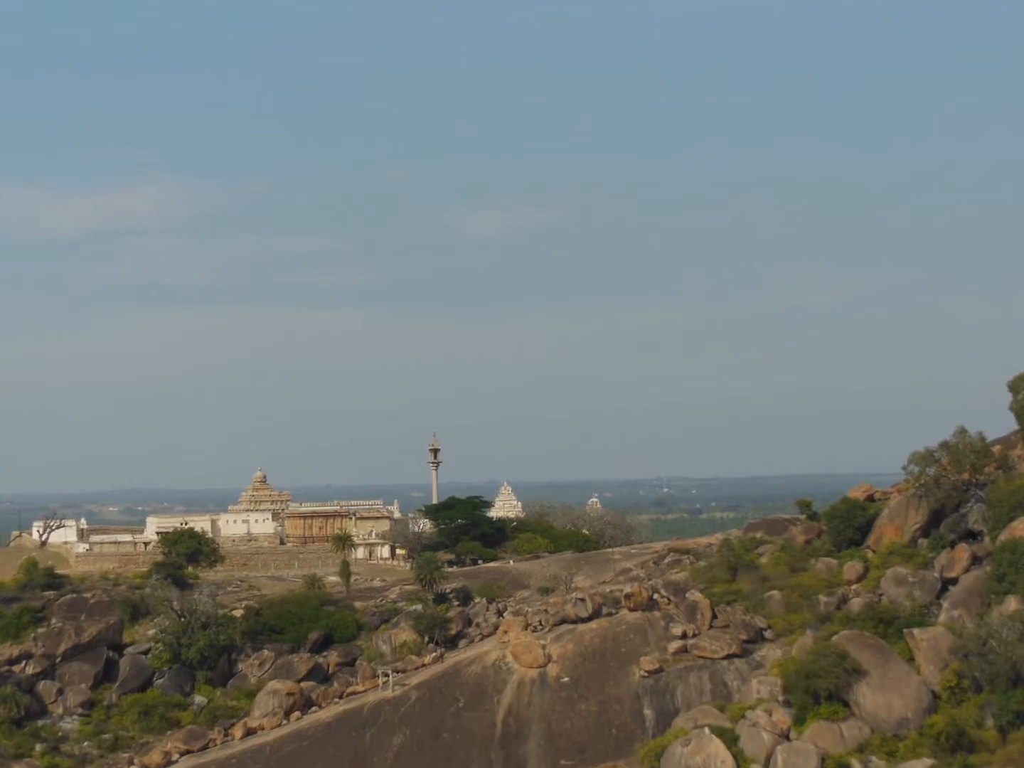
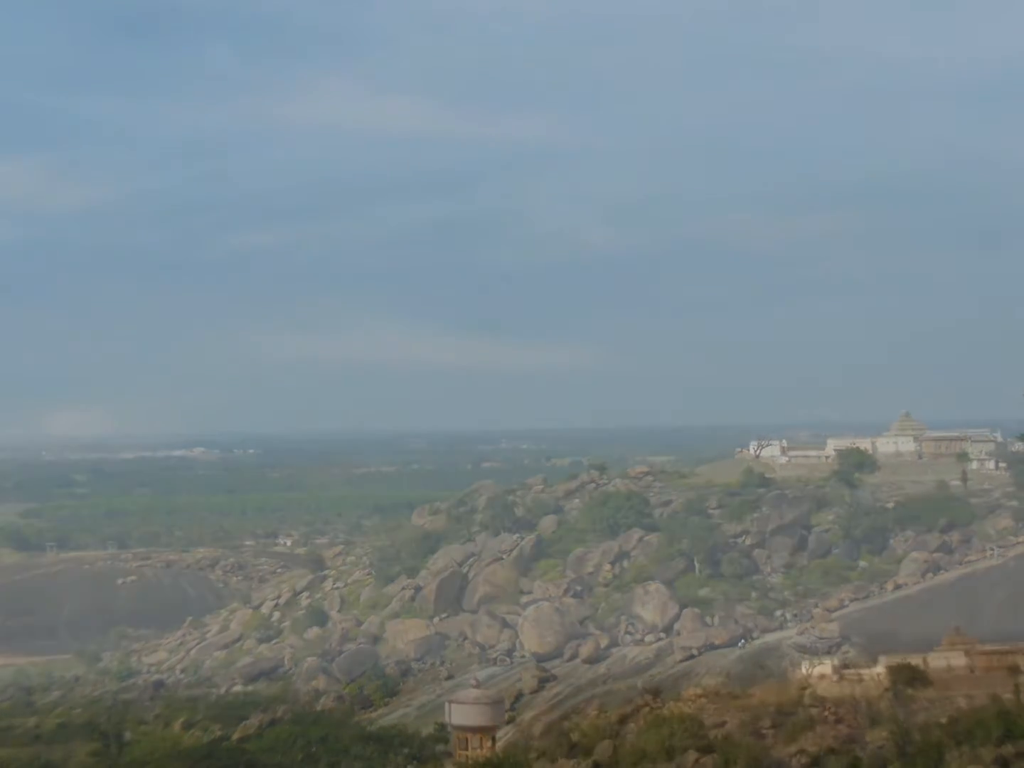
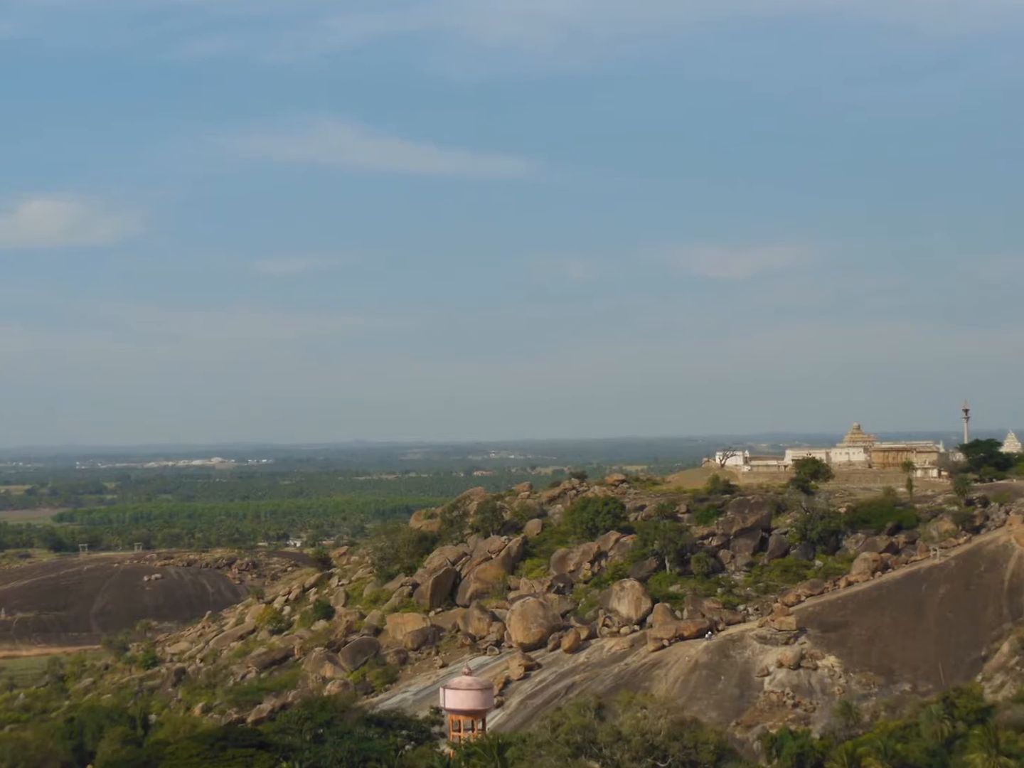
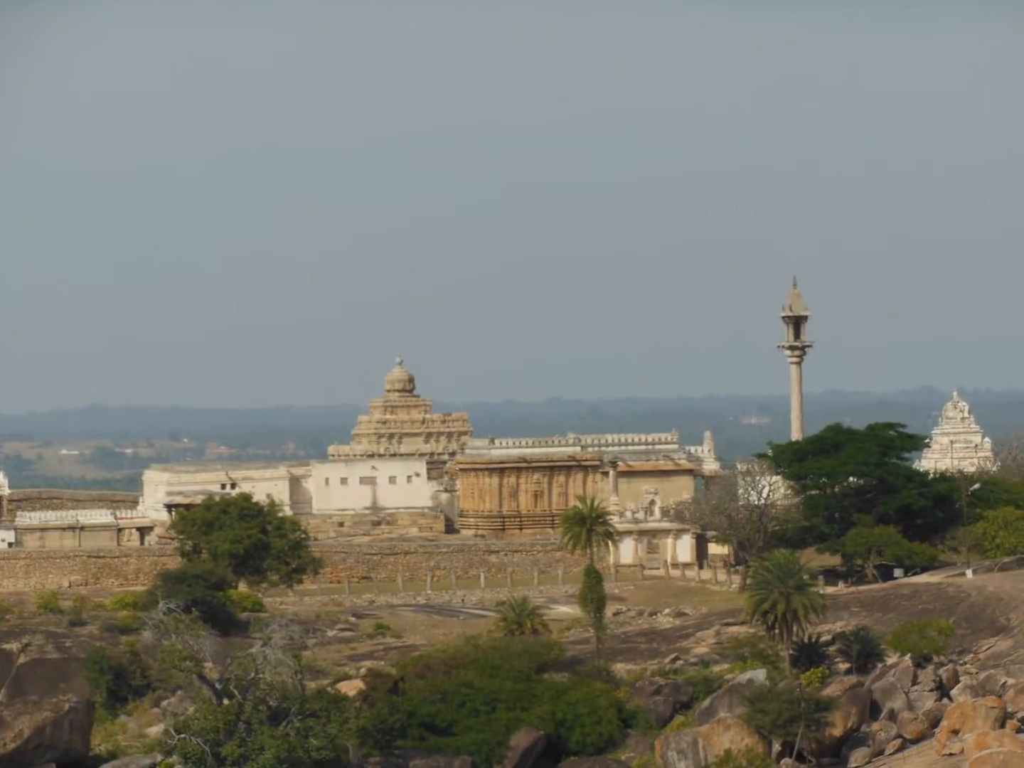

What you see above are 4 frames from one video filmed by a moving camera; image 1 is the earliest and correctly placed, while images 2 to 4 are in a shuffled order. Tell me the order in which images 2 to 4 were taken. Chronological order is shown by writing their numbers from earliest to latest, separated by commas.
4, 3, 2
